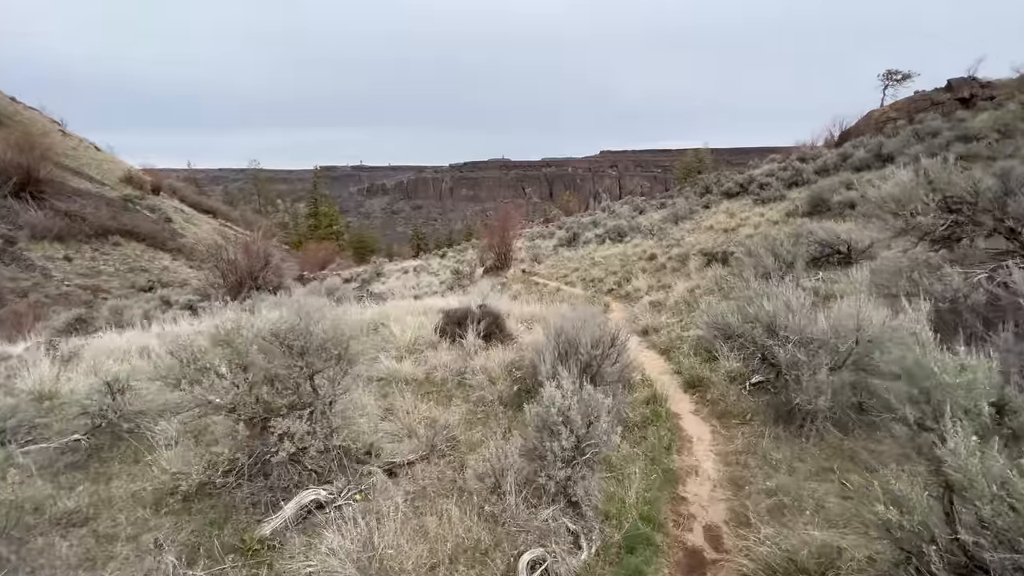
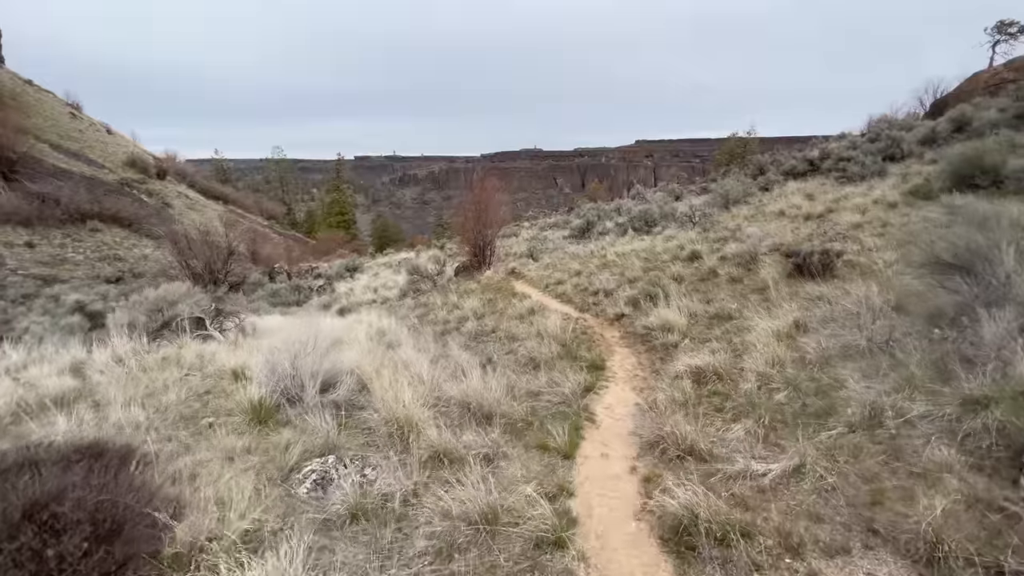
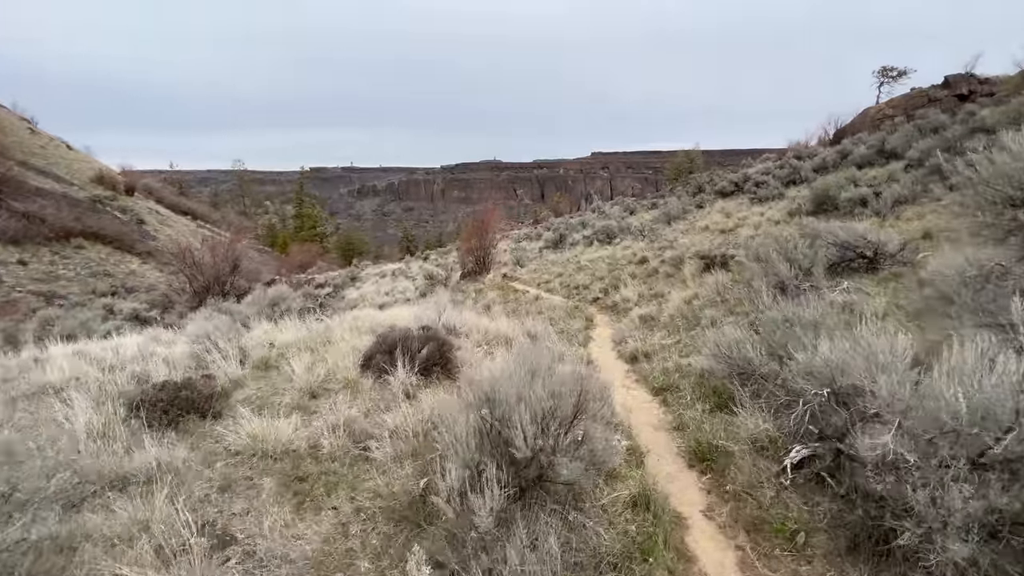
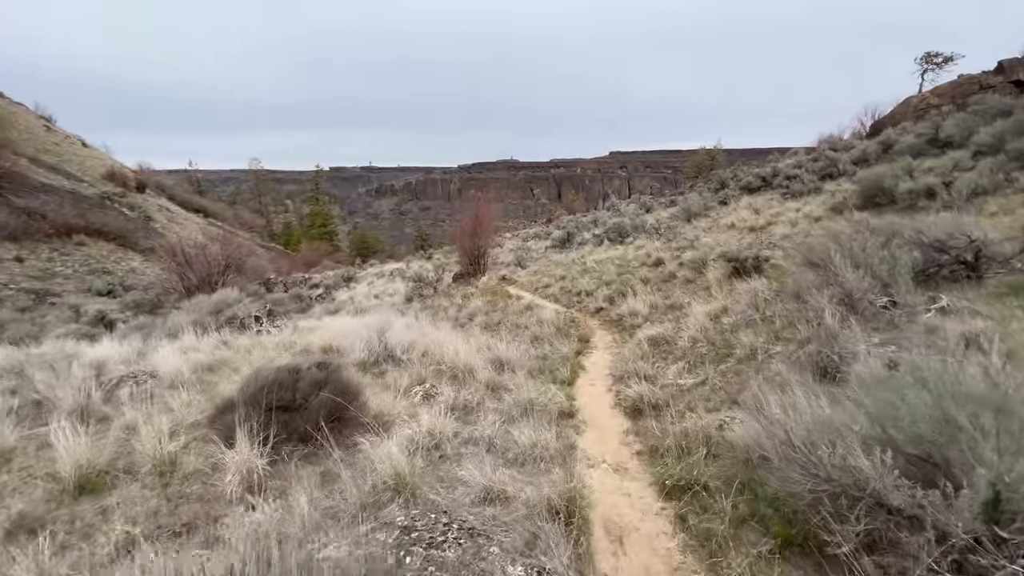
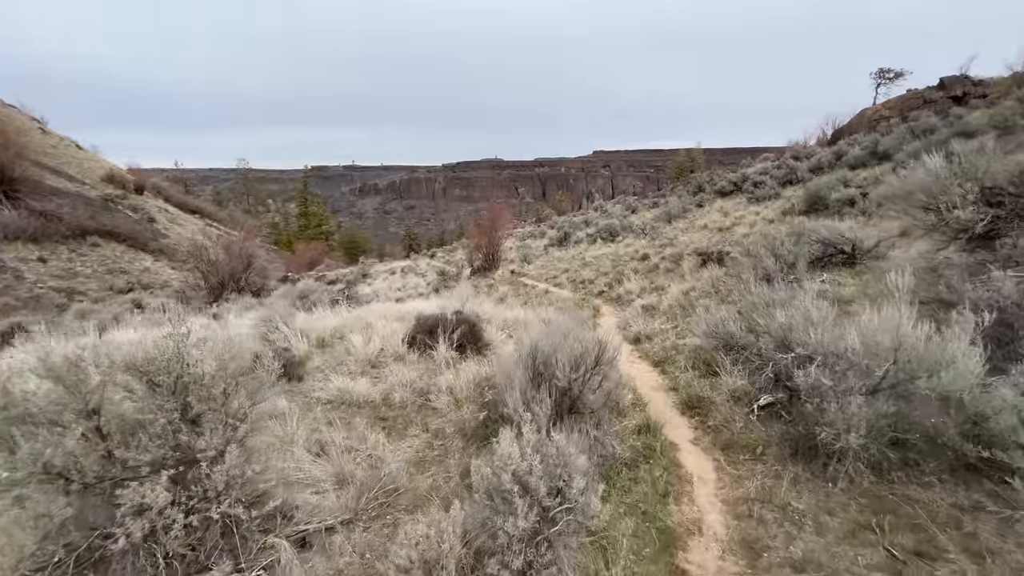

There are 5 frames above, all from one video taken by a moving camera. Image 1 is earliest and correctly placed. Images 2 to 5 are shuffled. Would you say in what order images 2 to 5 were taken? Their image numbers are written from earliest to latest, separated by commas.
5, 3, 4, 2
